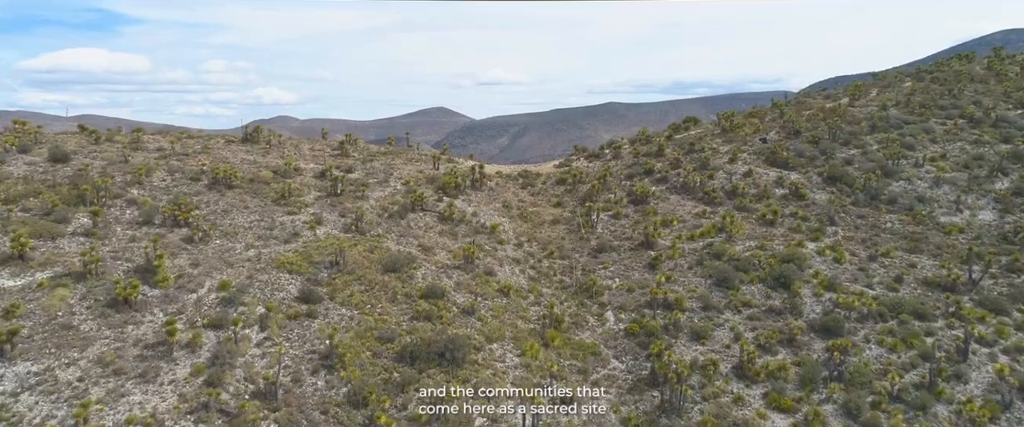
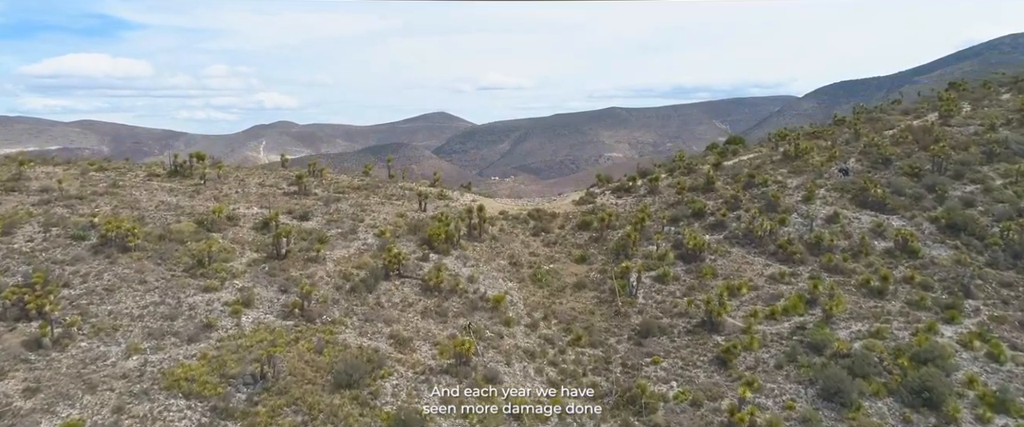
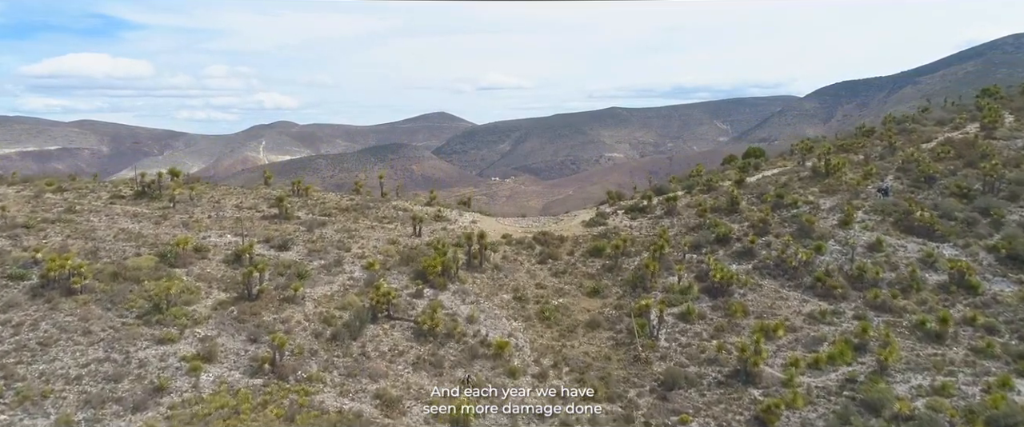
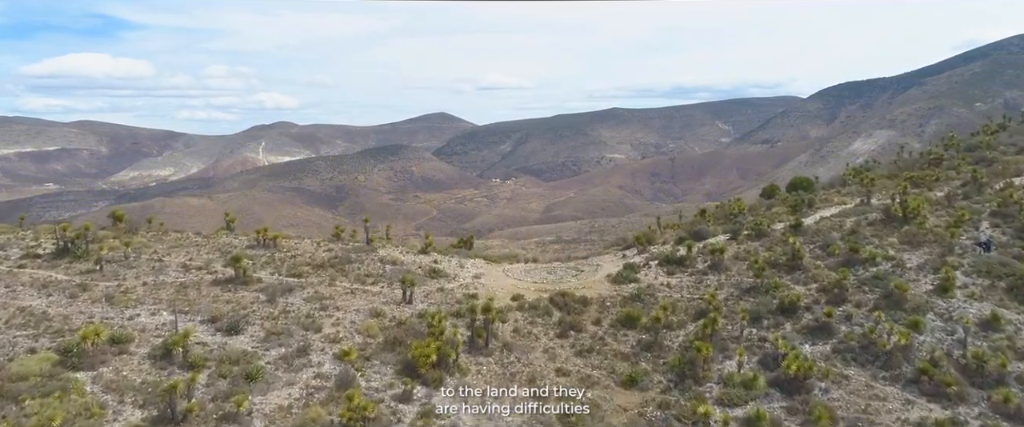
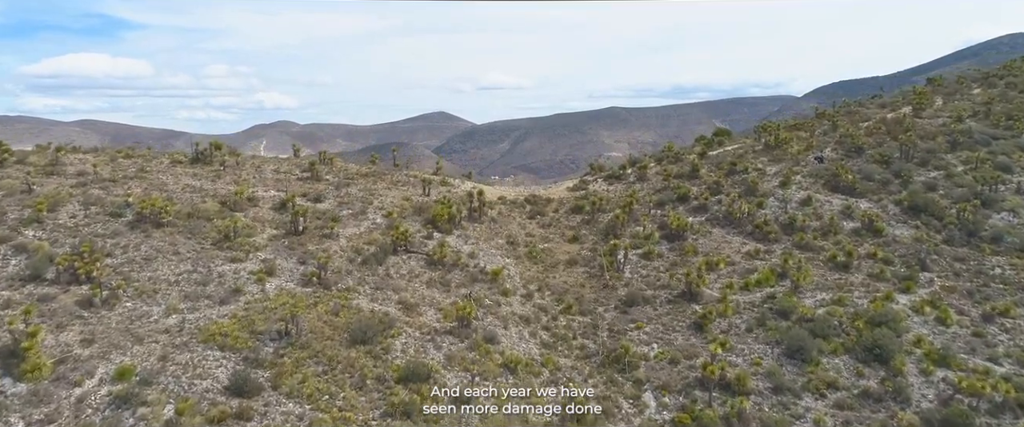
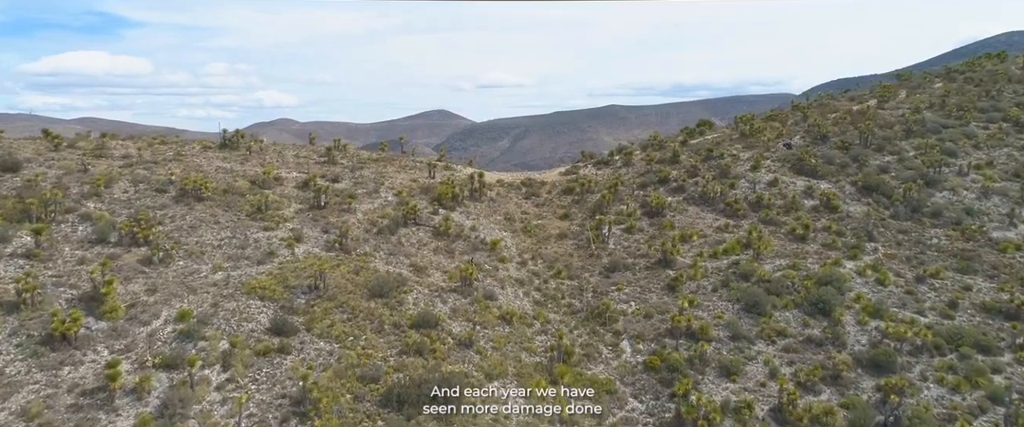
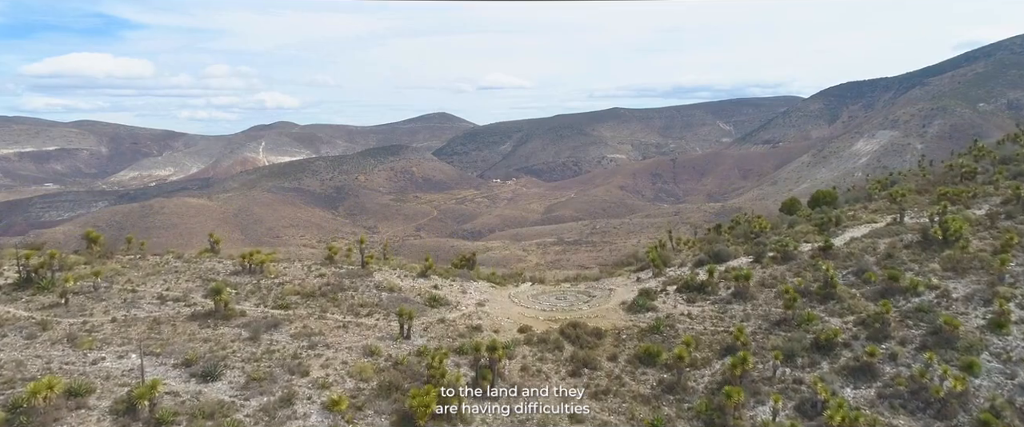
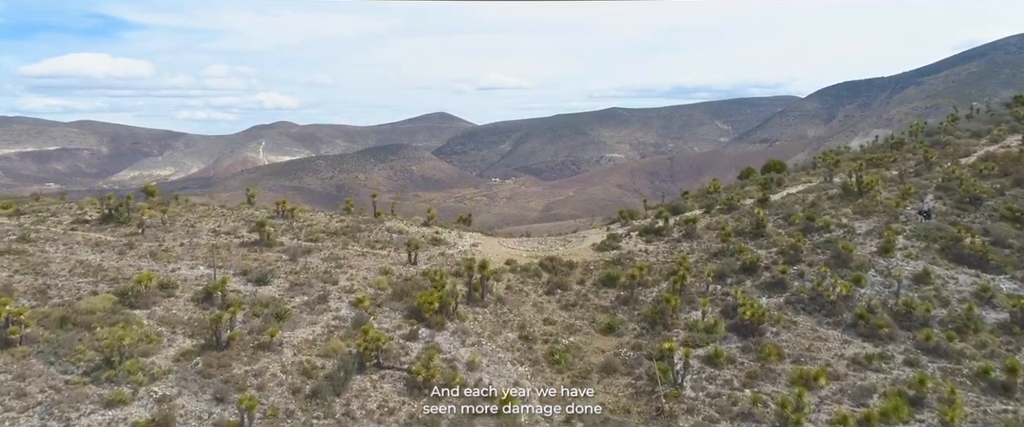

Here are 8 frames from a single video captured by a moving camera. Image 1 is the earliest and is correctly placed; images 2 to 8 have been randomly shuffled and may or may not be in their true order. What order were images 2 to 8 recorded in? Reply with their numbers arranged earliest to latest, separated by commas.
6, 5, 2, 3, 8, 4, 7
